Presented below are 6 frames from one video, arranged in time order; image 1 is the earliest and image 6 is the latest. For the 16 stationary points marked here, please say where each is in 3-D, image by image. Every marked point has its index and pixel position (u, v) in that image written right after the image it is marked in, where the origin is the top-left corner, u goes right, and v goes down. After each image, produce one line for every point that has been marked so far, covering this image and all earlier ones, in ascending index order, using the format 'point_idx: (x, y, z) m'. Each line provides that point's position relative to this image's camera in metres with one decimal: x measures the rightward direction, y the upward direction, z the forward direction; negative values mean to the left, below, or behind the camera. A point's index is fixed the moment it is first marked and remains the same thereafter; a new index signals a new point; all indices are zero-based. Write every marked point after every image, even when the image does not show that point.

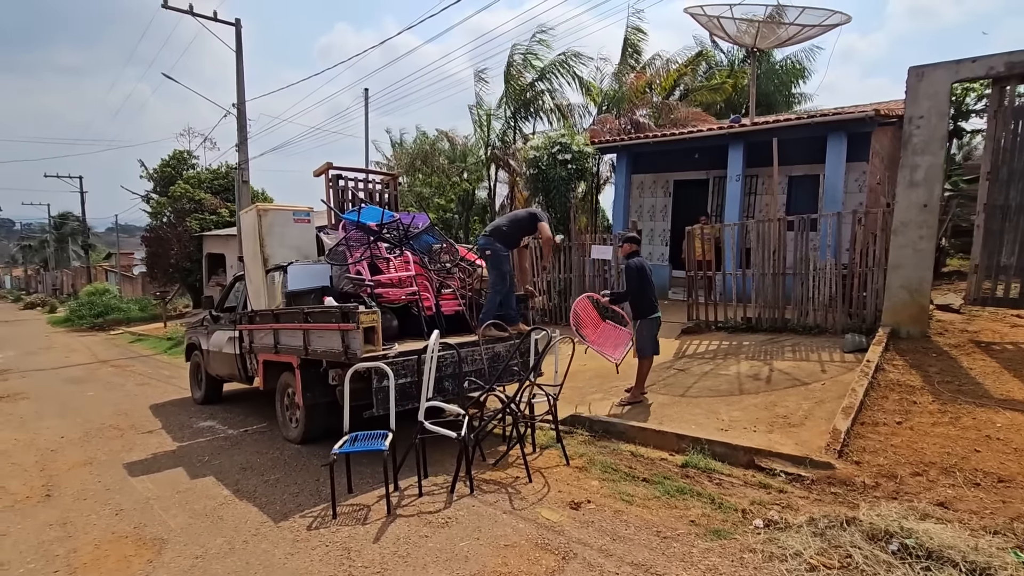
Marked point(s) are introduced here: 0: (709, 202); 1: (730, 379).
0: (+4.5, +2.0, +12.1) m
1: (+2.7, -1.1, +6.4) m
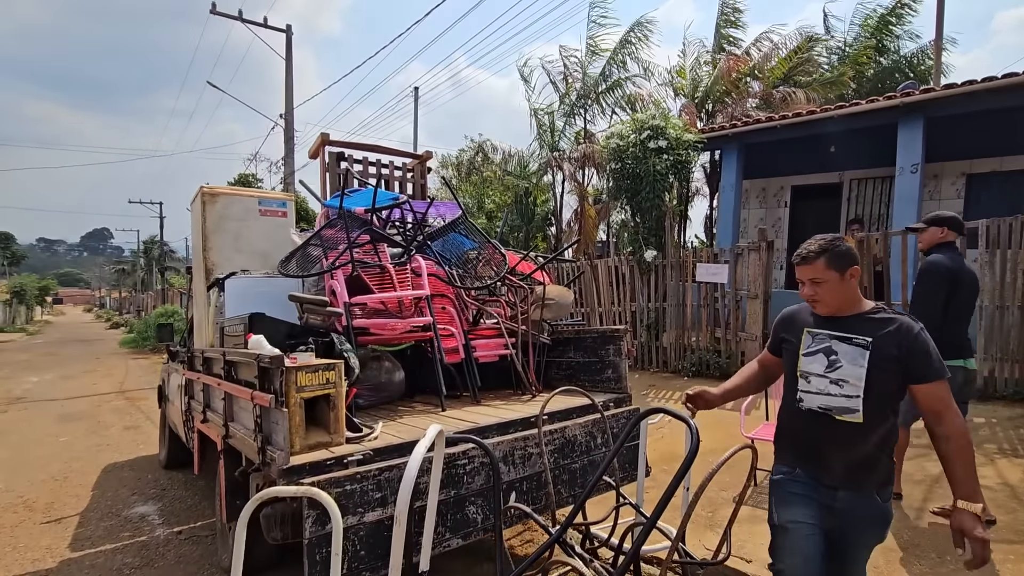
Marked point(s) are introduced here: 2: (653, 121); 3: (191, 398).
0: (+5.8, +1.3, +9.1) m
1: (+3.3, -1.4, +3.5) m
2: (+2.4, +2.8, +8.8) m
3: (-2.6, -0.9, +4.2) m
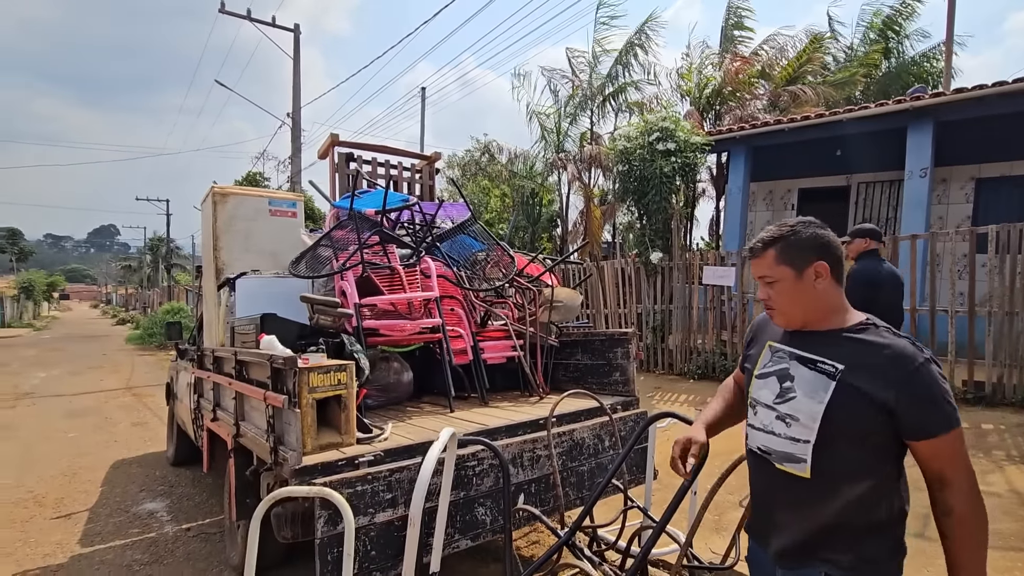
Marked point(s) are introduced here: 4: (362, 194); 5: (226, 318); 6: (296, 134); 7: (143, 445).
0: (+5.9, +1.3, +9.1) m
1: (+3.3, -1.5, +3.5) m
2: (+2.5, +2.8, +8.8) m
3: (-2.5, -0.9, +4.2) m
4: (-1.2, +0.7, +4.1) m
5: (-2.1, -0.2, +3.8) m
6: (-6.5, +4.6, +15.6) m
7: (-5.1, -2.2, +7.2) m
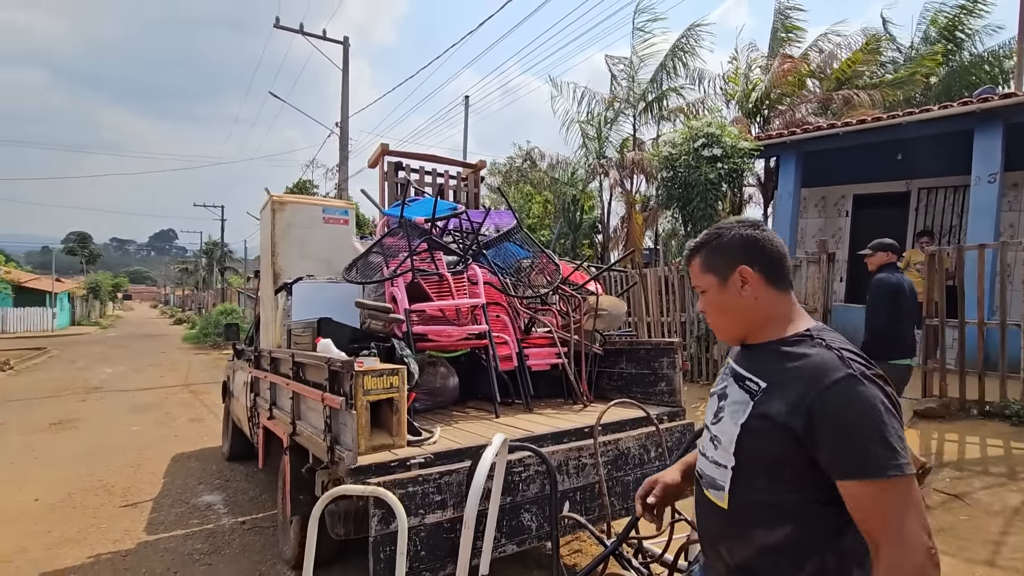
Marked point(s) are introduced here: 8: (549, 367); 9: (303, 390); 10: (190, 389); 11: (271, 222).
0: (+6.7, +1.1, +8.7) m
1: (+3.6, -1.6, +3.2) m
2: (+3.3, +2.7, +8.7) m
3: (-2.2, -0.9, +4.4) m
4: (-0.8, +0.7, +4.2) m
5: (-1.7, -0.3, +3.9) m
6: (-5.2, +4.5, +16.1) m
7: (-4.5, -2.2, +7.5) m
8: (+0.3, -0.6, +3.8) m
9: (-1.1, -0.6, +2.8) m
10: (-7.7, -2.4, +12.4) m
11: (-2.0, +0.5, +4.2) m
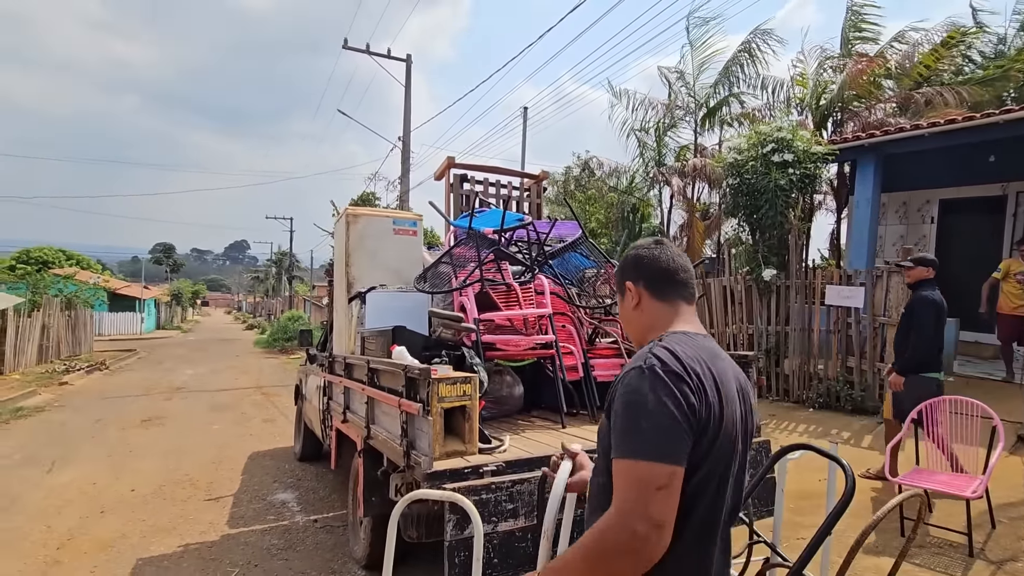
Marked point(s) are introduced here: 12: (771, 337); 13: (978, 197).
0: (+7.6, +0.9, +8.0) m
1: (+4.0, -1.6, +2.8) m
2: (+4.2, +2.5, +8.3) m
3: (-1.6, -1.0, +4.6) m
4: (-0.3, +0.6, +4.3) m
5: (-1.2, -0.3, +4.1) m
6: (-3.4, +4.2, +16.6) m
7: (-3.7, -2.3, +7.9) m
8: (+0.7, -0.6, +3.7) m
9: (-0.8, -0.6, +2.9) m
10: (-6.3, -2.6, +13.1) m
11: (-1.4, +0.5, +4.4) m
12: (+3.7, -0.7, +7.5) m
13: (+7.4, +1.4, +8.2) m
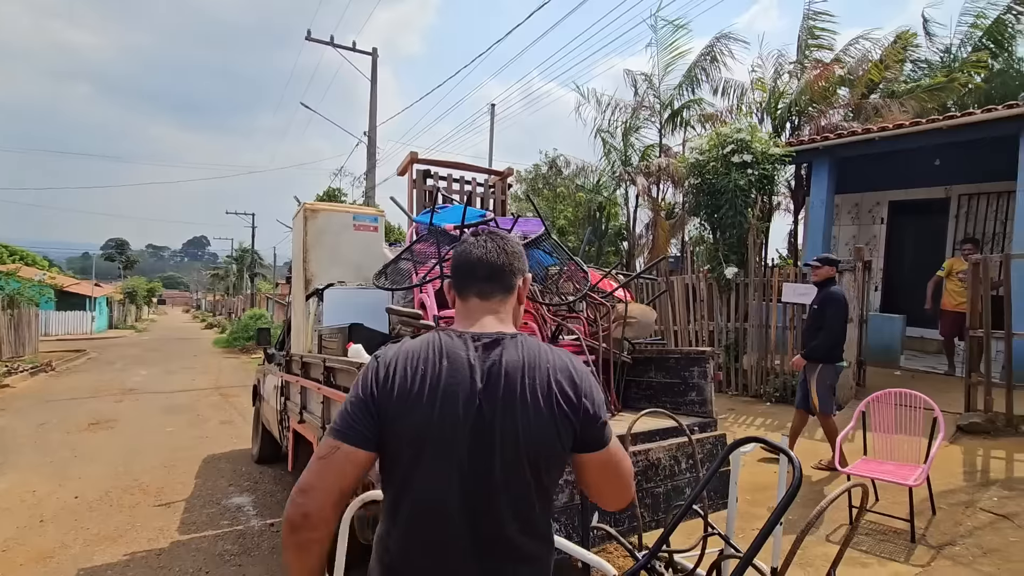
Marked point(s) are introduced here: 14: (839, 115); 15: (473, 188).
0: (+7.1, +0.9, +8.4) m
1: (+3.8, -1.6, +3.0) m
2: (+3.7, +2.5, +8.5) m
3: (-1.9, -1.0, +4.5) m
4: (-0.6, +0.6, +4.3) m
5: (-1.5, -0.3, +4.0) m
6: (-4.4, +4.3, +16.4) m
7: (-4.2, -2.3, +7.7) m
8: (+0.5, -0.6, +3.7) m
9: (-1.0, -0.6, +2.9) m
10: (-7.1, -2.6, +12.7) m
11: (-1.7, +0.5, +4.3) m
12: (+3.2, -0.7, +7.7) m
13: (+6.8, +1.5, +8.6) m
14: (+7.0, +3.7, +11.2) m
15: (-0.4, +1.1, +5.5) m
